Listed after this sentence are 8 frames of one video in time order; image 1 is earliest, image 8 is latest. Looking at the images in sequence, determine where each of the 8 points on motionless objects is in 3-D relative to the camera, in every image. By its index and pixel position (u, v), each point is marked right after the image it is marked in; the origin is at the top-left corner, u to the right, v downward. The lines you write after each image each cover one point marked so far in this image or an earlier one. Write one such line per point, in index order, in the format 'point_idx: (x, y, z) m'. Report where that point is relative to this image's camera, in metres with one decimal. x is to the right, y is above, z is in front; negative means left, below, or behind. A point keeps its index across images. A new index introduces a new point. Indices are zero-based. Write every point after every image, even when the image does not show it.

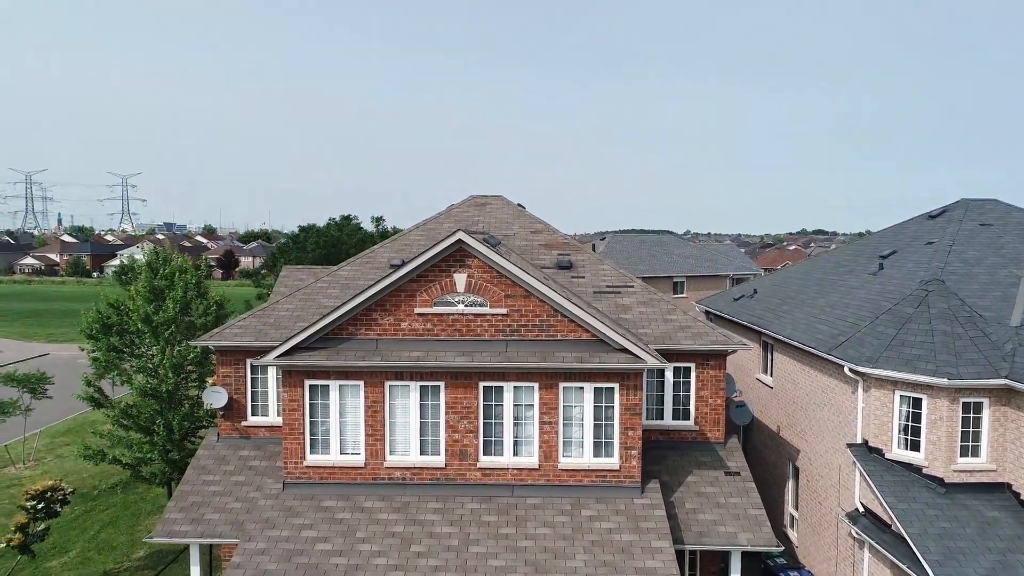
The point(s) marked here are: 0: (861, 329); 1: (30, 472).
0: (+4.8, -0.6, +9.7) m
1: (-11.8, -4.5, +17.6) m
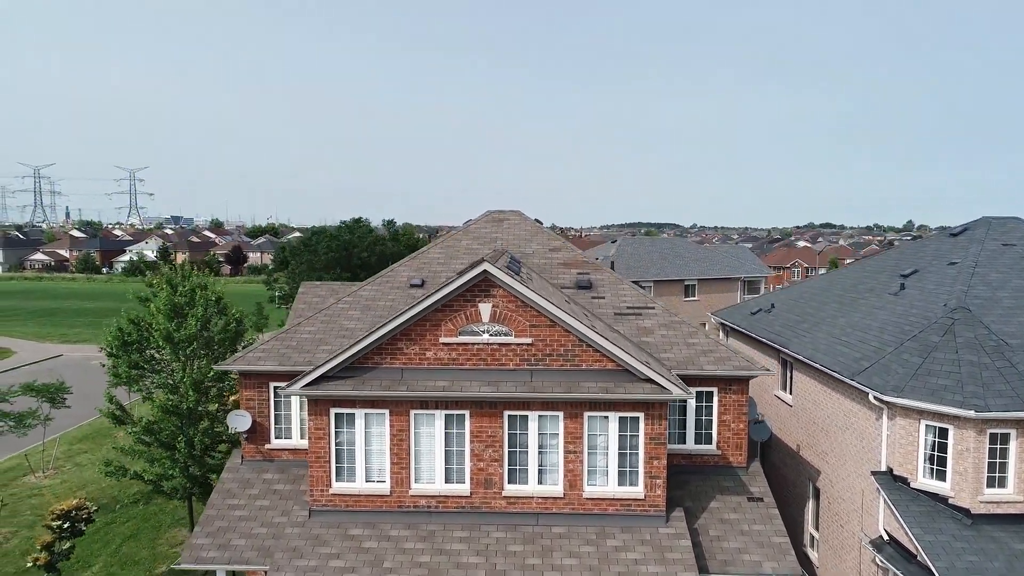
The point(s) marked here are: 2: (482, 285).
0: (+5.1, -0.9, +9.7) m
1: (-11.5, -4.8, +17.8) m
2: (-0.4, 0.0, +8.5) m
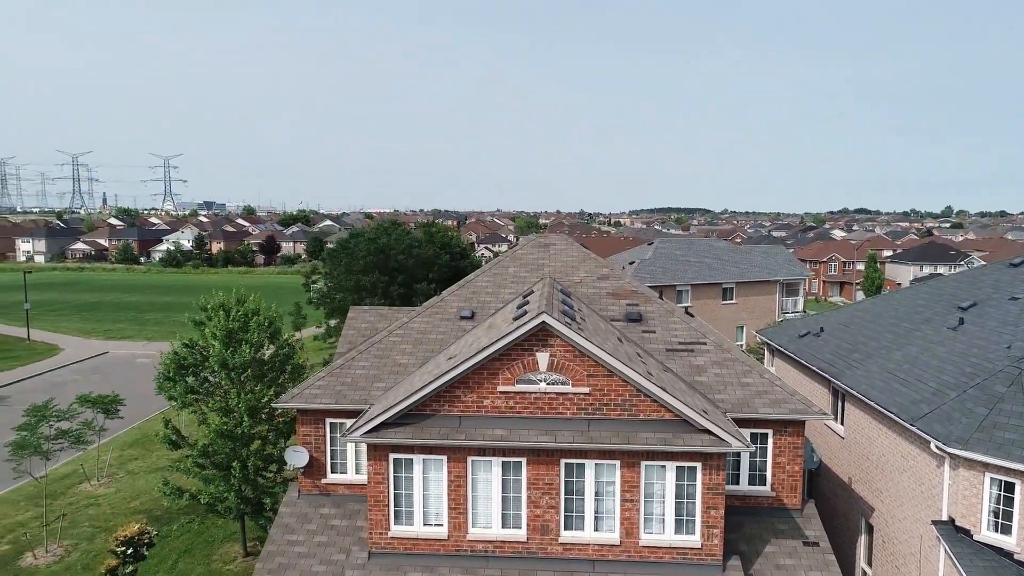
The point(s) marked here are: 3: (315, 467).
0: (+5.8, -1.5, +9.6) m
1: (-10.4, -5.1, +18.3) m
2: (+0.3, -0.5, +8.6) m
3: (-2.9, -2.6, +10.6) m
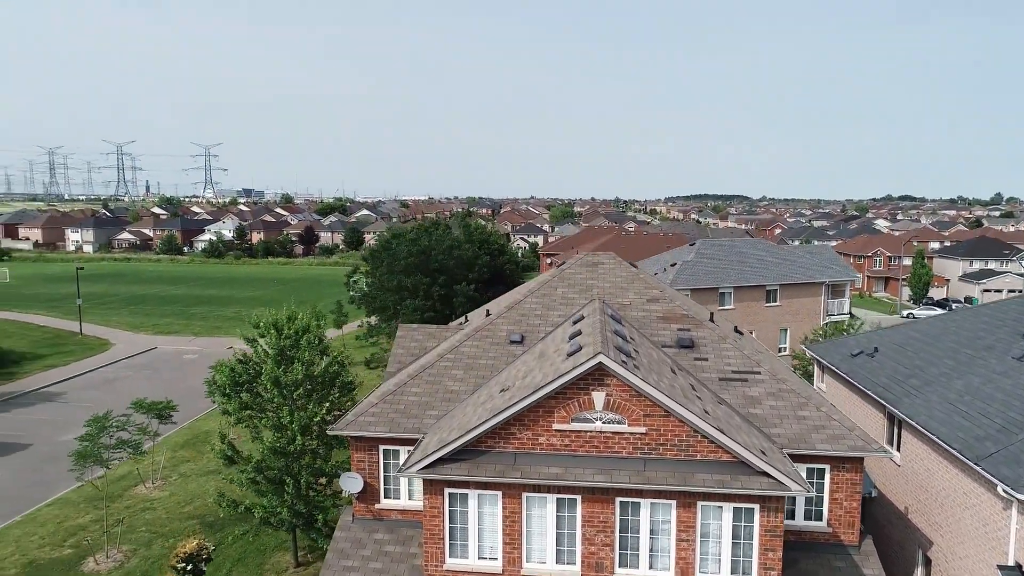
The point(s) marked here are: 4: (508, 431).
0: (+6.5, -2.0, +9.3) m
1: (-9.3, -5.4, +18.9) m
2: (+1.0, -1.0, +8.5) m
3: (-2.1, -3.1, +10.7) m
4: (0.0, -1.8, +8.8) m
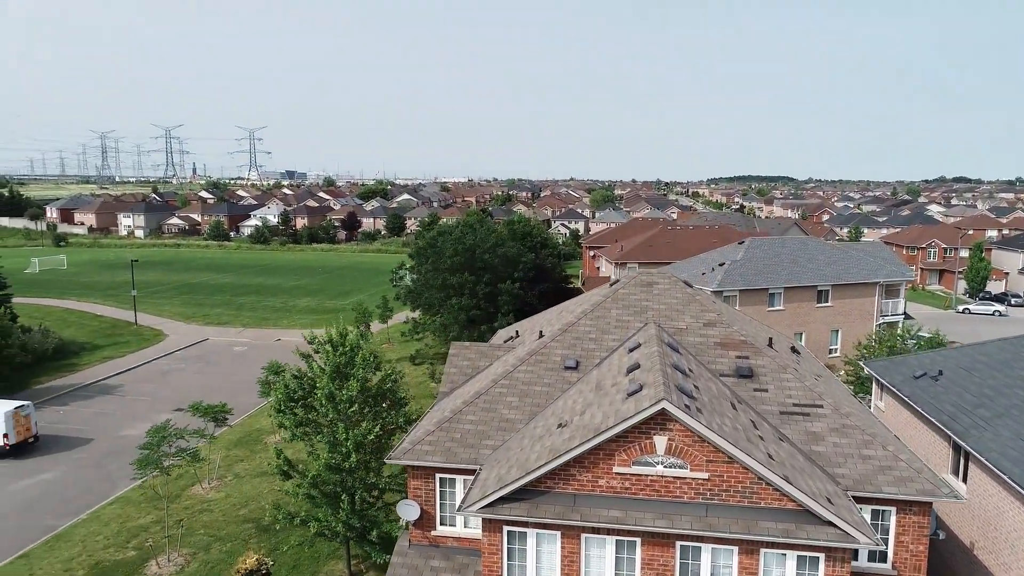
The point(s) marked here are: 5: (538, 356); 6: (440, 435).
0: (+7.3, -2.5, +8.9) m
1: (-8.0, -5.6, +19.4) m
2: (+1.7, -1.5, +8.4) m
3: (-1.3, -3.5, +10.8) m
4: (+0.7, -2.3, +8.8) m
5: (+0.4, -1.2, +12.1) m
6: (-1.1, -2.2, +10.8) m
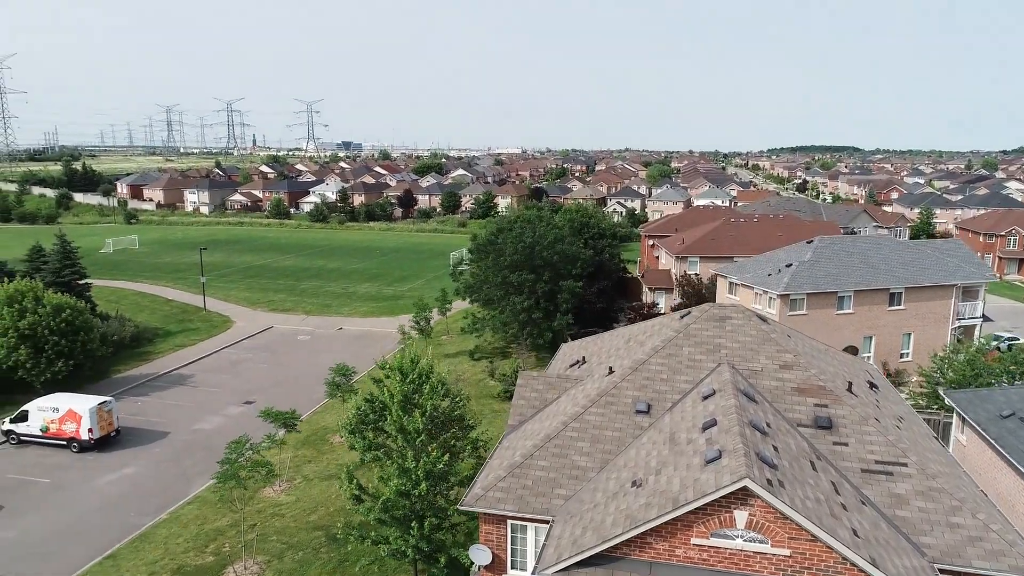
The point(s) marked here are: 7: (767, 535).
0: (+8.2, -3.4, +8.4) m
1: (-6.3, -5.8, +20.1) m
2: (+2.6, -2.4, +8.3) m
3: (-0.2, -4.2, +11.0) m
4: (+1.6, -3.1, +8.8) m
5: (+1.6, -1.8, +12.0) m
6: (0.0, -2.9, +10.9) m
7: (+3.0, -2.9, +8.4) m
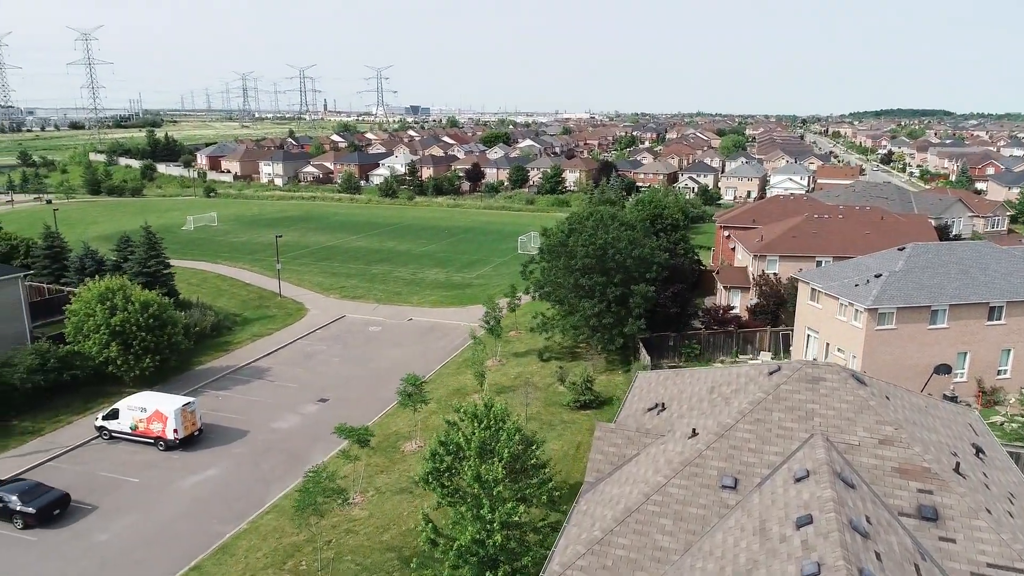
0: (+9.1, -4.8, +7.4) m
1: (-4.4, -6.3, +20.5) m
2: (+3.6, -3.6, +7.7) m
3: (+0.9, -5.3, +10.8) m
4: (+2.6, -4.3, +8.4) m
5: (+2.9, -2.9, +11.5) m
6: (+1.2, -4.0, +10.6) m
7: (+3.9, -4.1, +7.8) m
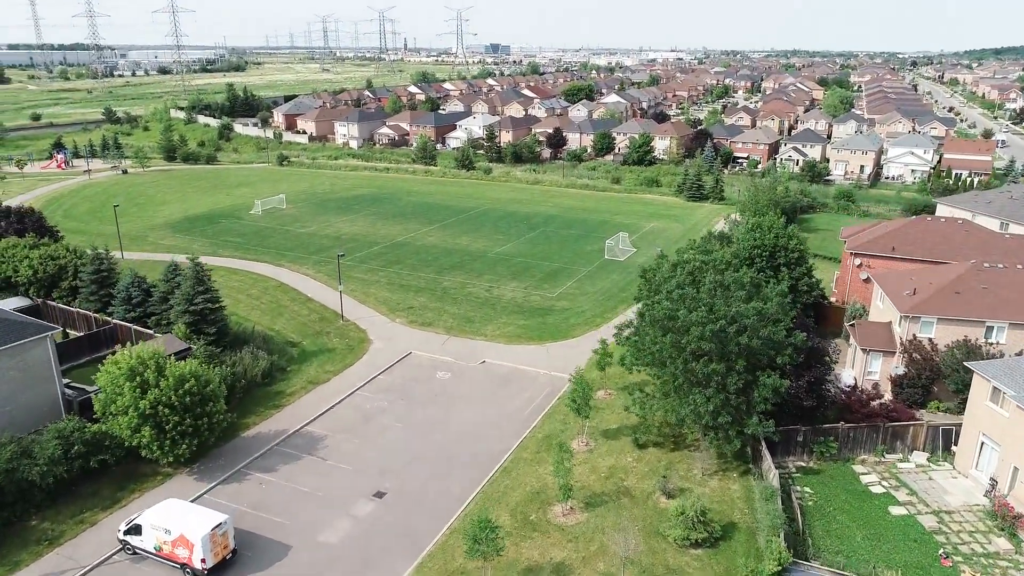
0: (+9.8, -9.8, +1.6) m
1: (-2.2, -9.8, +16.1) m
2: (+4.4, -8.4, +2.4) m
3: (+2.0, -9.7, +5.9) m
4: (+3.4, -9.0, +3.2) m
5: (+4.1, -7.4, +6.2) m
6: (+2.3, -8.5, +5.5) m
7: (+4.7, -8.9, +2.5) m
